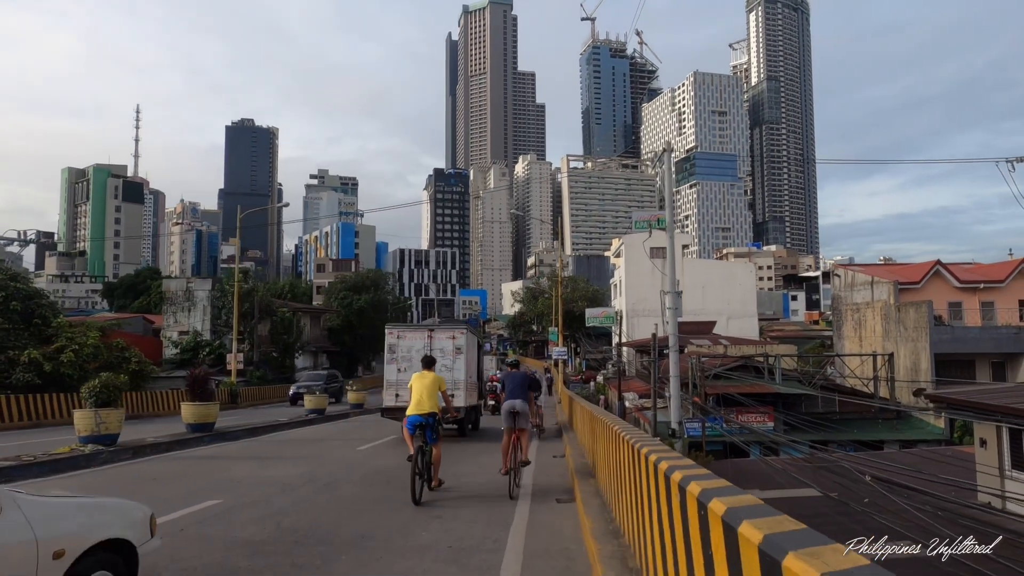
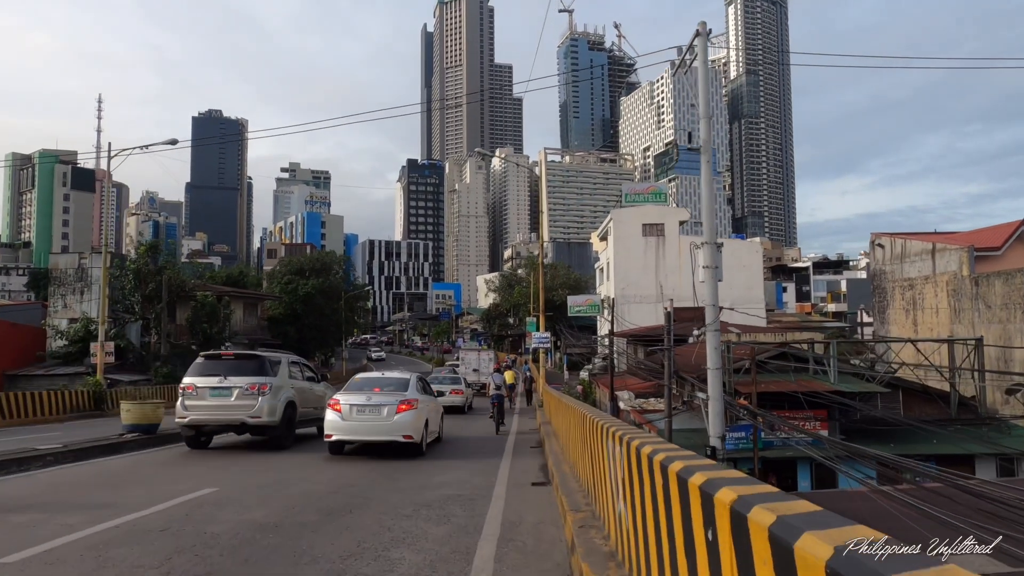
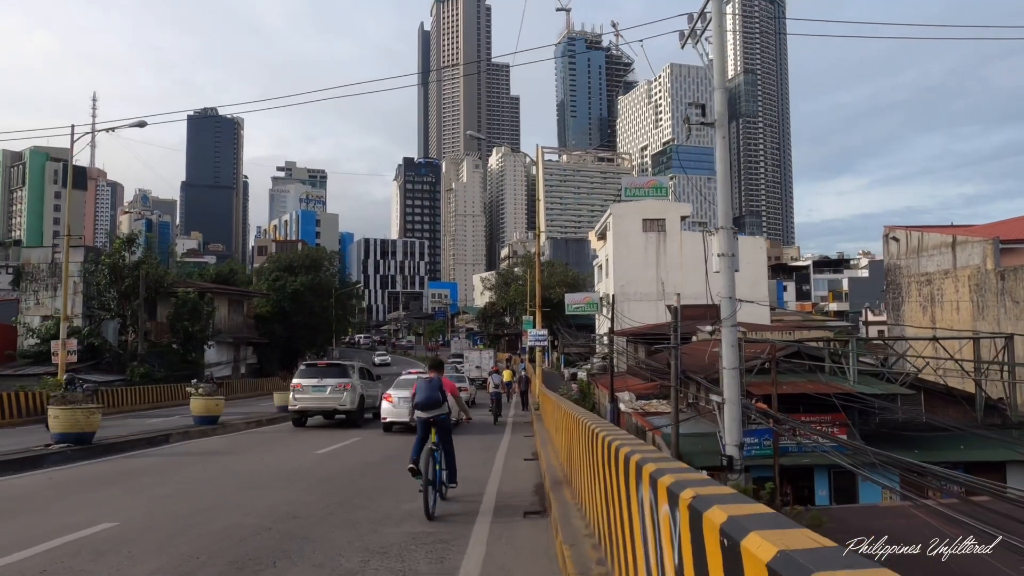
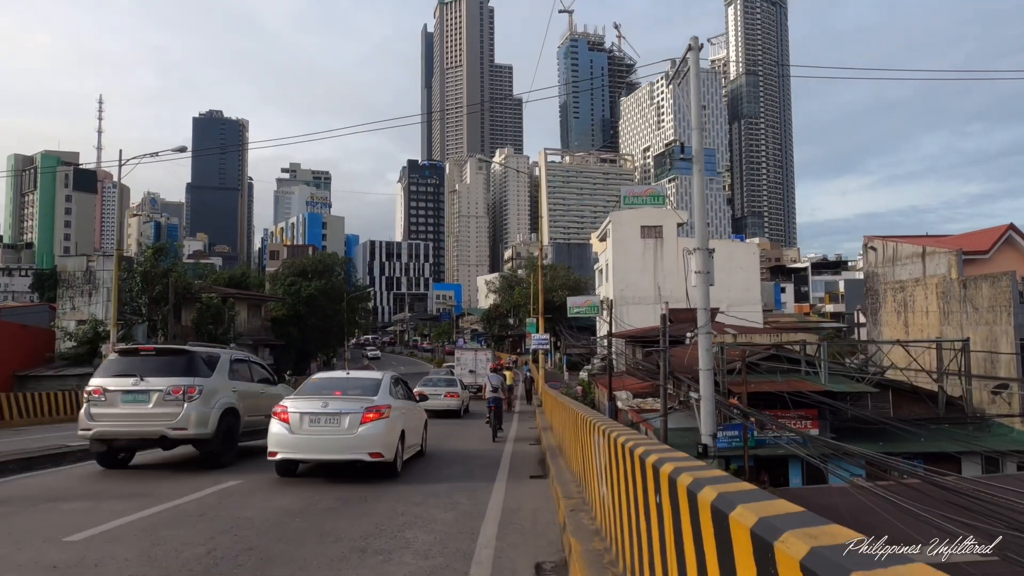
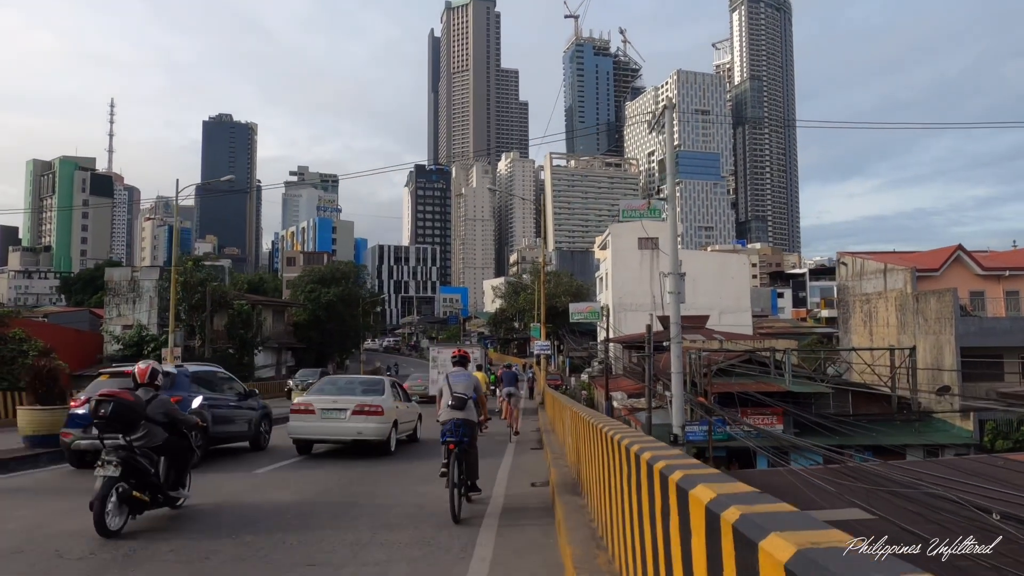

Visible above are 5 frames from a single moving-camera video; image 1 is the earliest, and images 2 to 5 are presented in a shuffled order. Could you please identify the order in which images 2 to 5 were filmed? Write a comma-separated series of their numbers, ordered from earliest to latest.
5, 4, 2, 3
